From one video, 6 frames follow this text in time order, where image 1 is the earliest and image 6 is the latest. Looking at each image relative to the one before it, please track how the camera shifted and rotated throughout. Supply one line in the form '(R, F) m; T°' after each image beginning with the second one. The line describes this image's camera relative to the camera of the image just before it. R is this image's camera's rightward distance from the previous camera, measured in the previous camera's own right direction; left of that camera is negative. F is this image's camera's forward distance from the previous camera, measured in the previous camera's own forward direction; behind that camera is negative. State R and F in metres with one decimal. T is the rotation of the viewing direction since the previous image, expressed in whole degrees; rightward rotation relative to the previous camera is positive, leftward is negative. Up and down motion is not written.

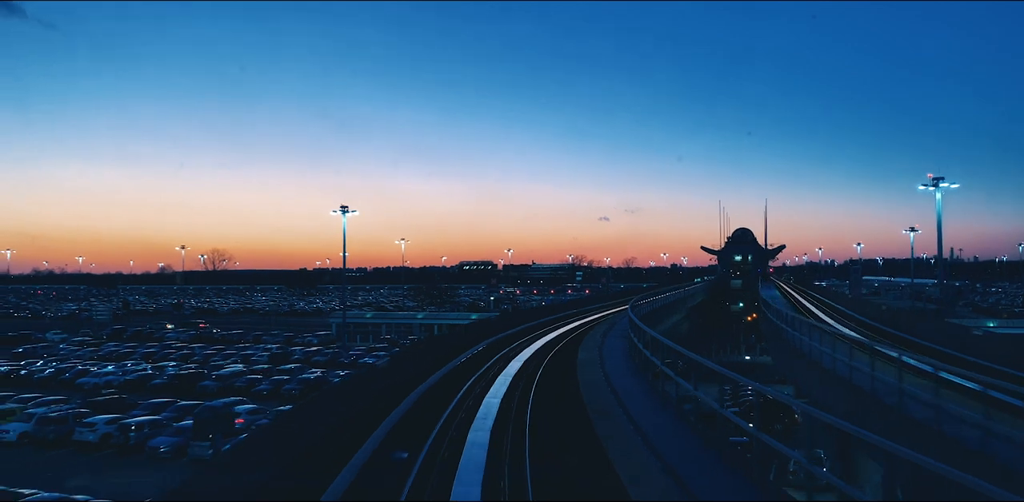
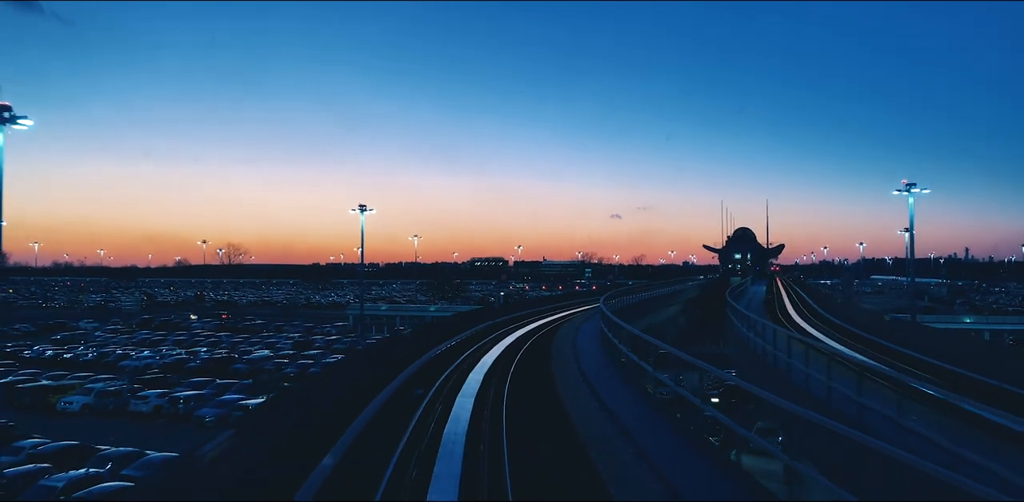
(+0.2, -1.9) m; -1°
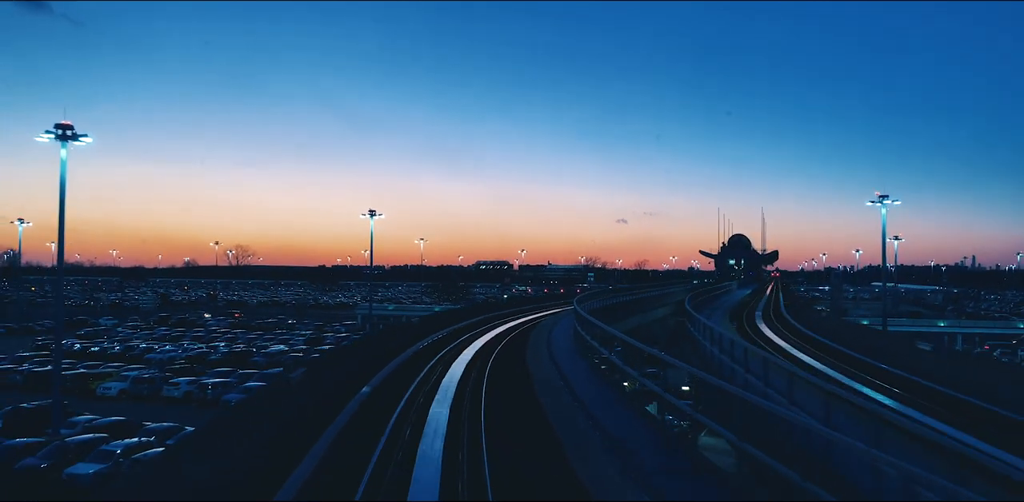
(+0.3, -1.7) m; 0°
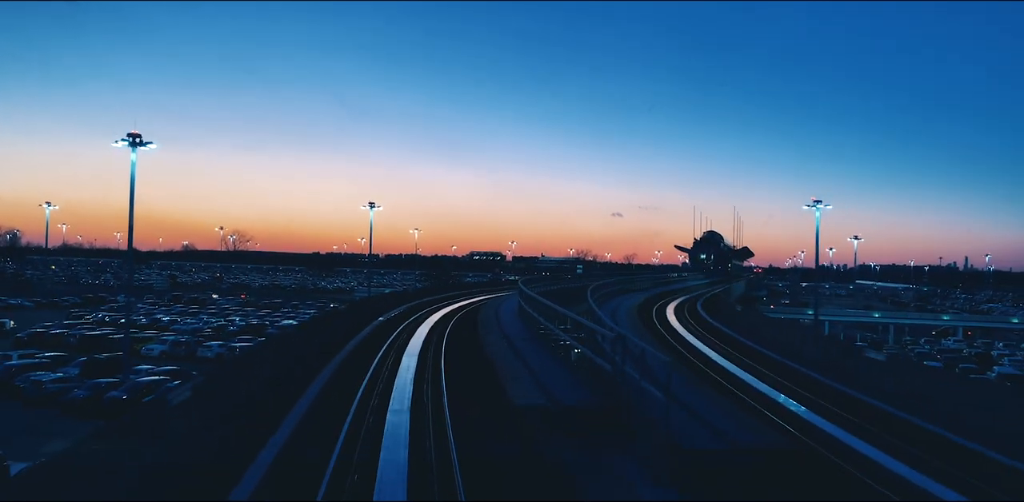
(+0.5, -3.6) m; 0°
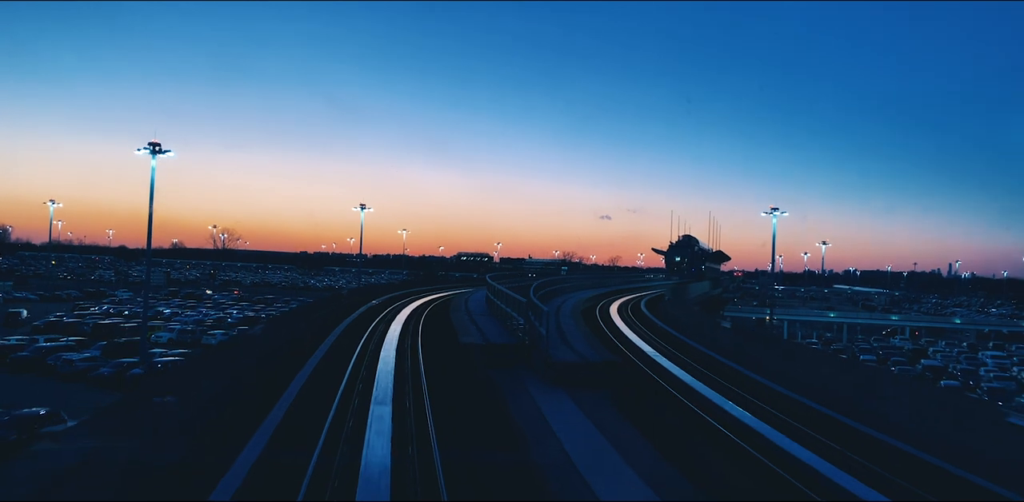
(+0.4, -2.3) m; +1°
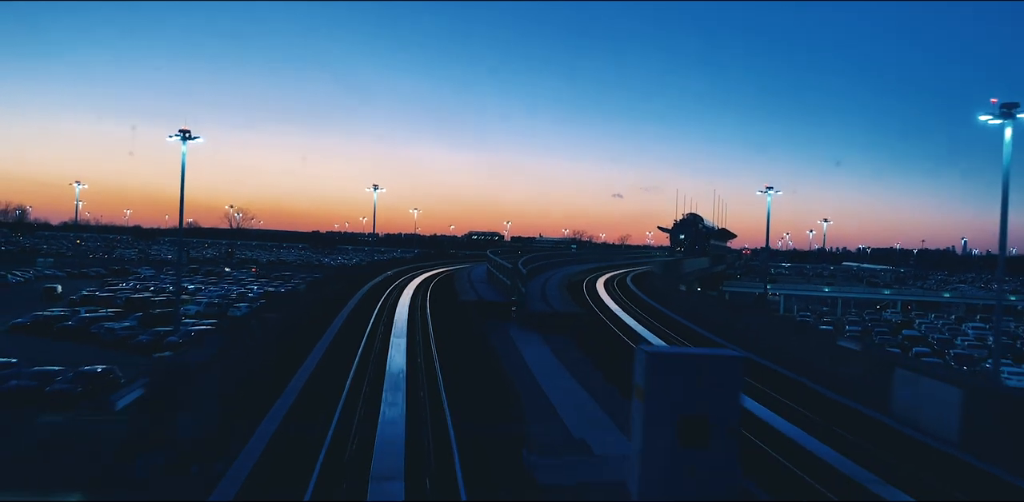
(+0.3, -1.5) m; -1°
